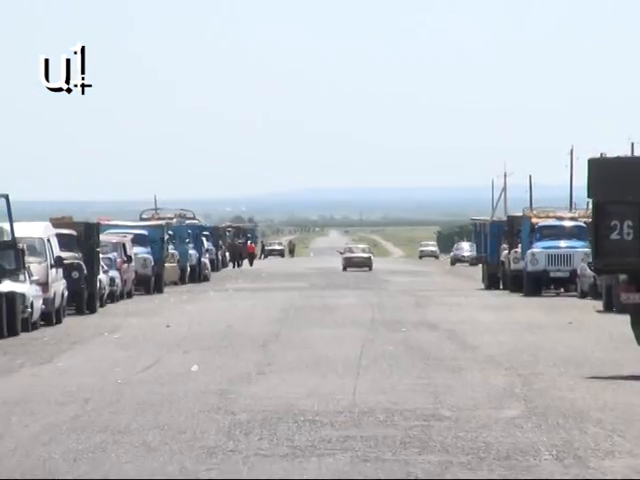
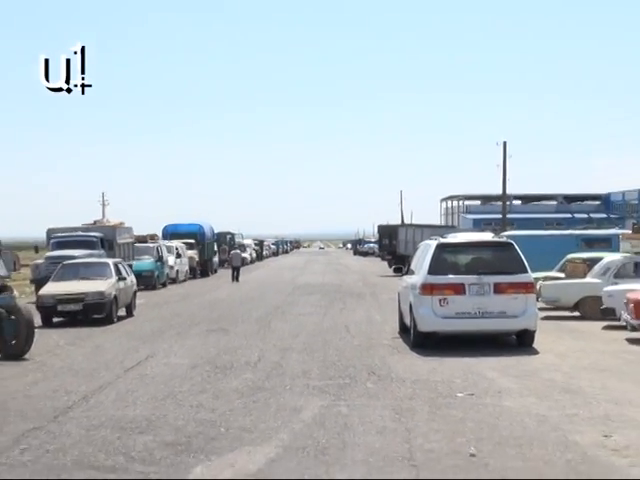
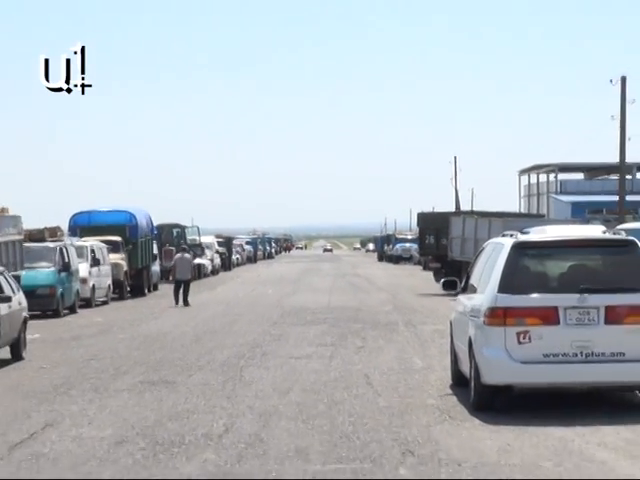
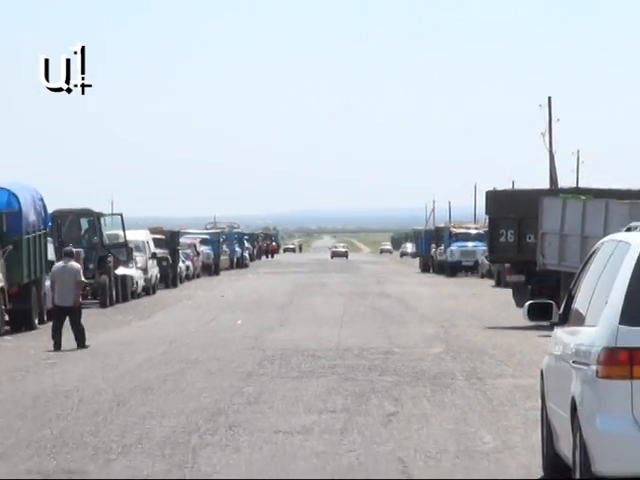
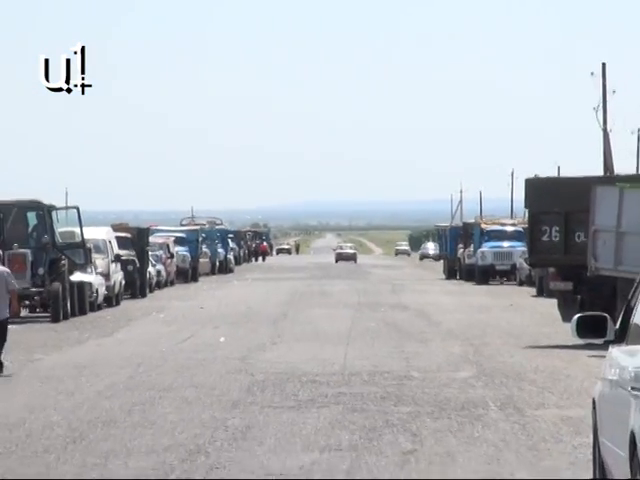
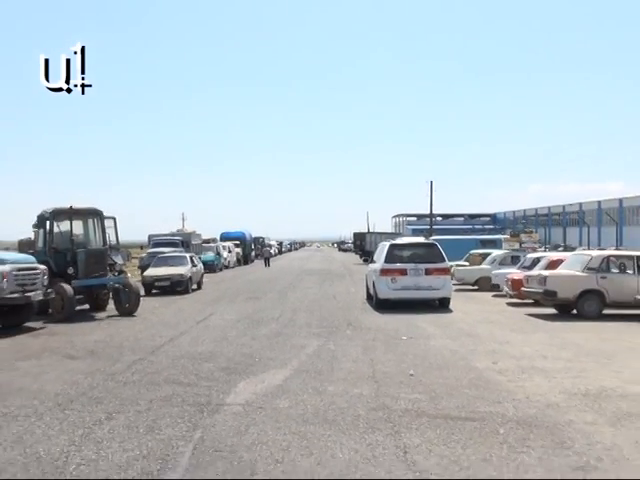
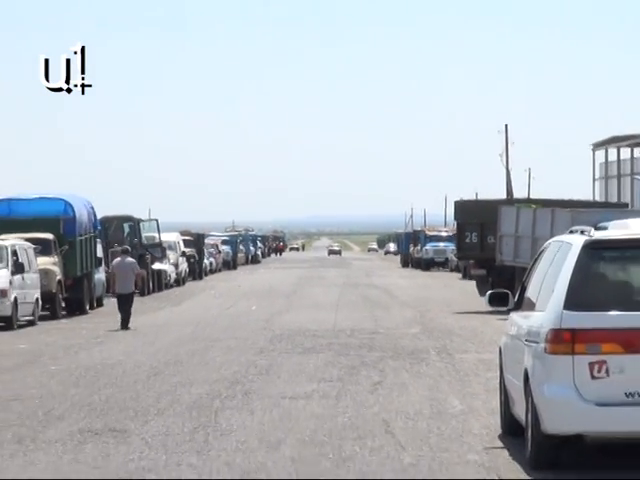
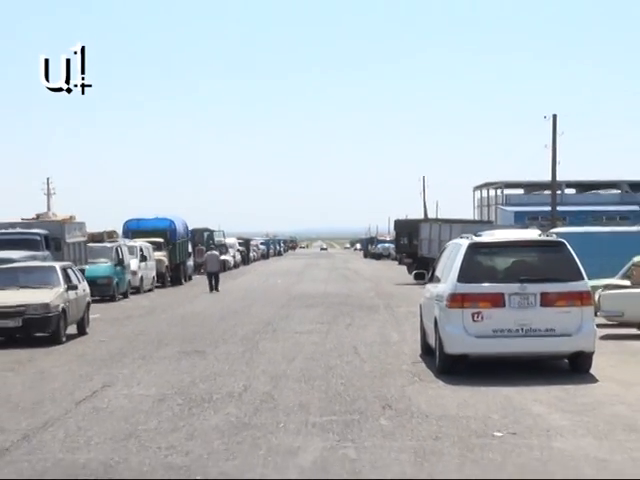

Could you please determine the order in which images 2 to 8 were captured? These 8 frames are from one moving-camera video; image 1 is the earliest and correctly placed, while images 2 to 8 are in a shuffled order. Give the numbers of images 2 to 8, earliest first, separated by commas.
5, 4, 7, 3, 8, 2, 6
